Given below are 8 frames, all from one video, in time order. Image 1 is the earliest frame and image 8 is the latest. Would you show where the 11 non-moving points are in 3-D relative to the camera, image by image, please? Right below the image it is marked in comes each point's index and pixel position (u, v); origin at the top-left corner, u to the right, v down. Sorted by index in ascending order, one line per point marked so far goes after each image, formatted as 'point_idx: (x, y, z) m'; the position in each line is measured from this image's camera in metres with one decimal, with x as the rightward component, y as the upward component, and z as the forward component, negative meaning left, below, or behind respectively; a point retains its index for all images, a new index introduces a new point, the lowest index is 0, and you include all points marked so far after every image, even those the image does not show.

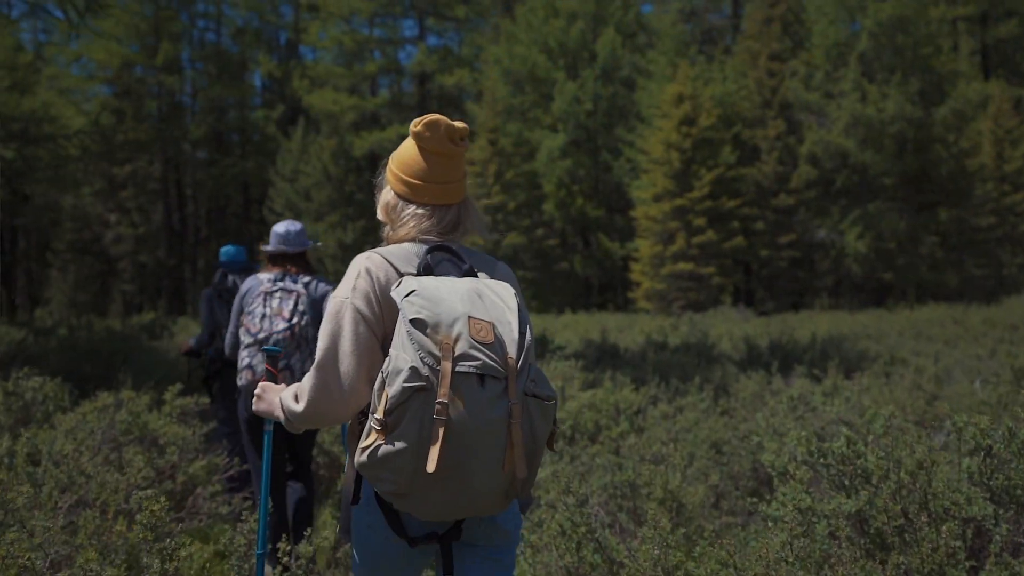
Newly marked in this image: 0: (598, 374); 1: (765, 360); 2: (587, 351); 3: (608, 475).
0: (+0.8, -0.8, +8.1) m
1: (+2.7, -0.8, +9.4) m
2: (+0.9, -0.7, +10.0) m
3: (+0.5, -1.0, +4.8) m
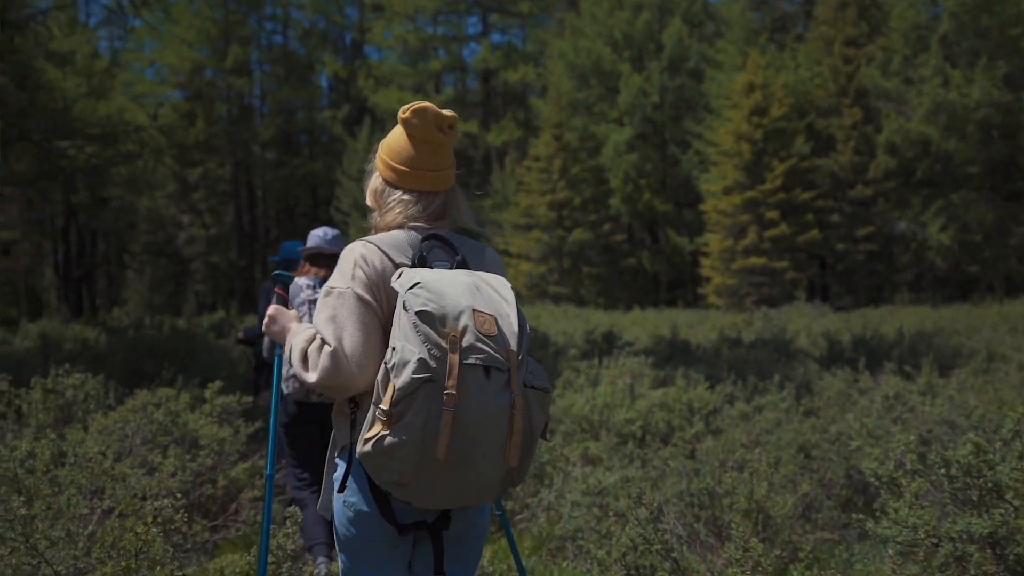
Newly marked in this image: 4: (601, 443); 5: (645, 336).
0: (+1.4, -0.7, +7.7) m
1: (+3.4, -0.7, +8.9) m
2: (+1.6, -0.6, +9.5) m
3: (+0.9, -1.0, +4.4) m
4: (+0.6, -1.0, +5.6) m
5: (+1.8, -0.6, +11.7) m
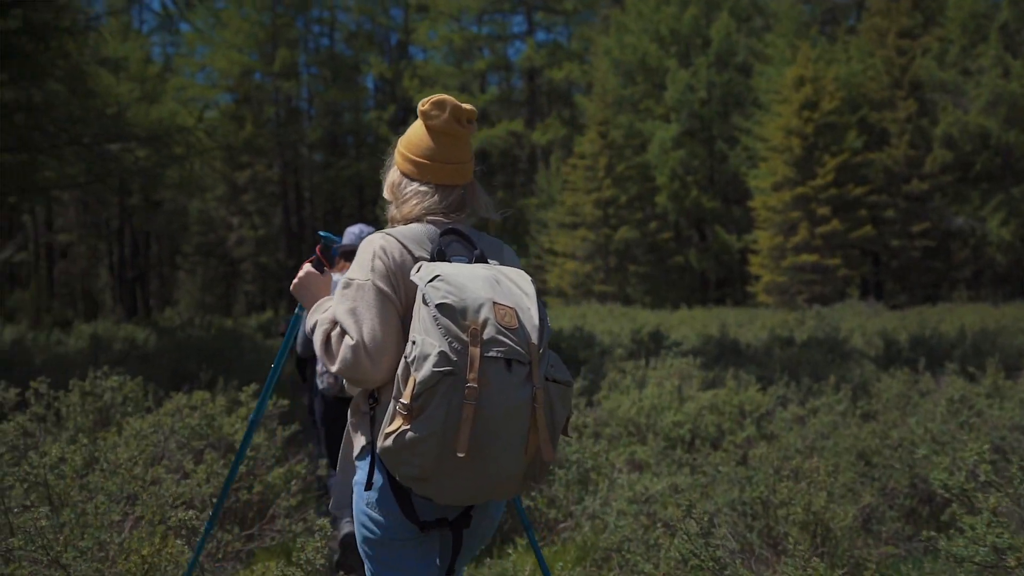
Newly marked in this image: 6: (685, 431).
0: (+1.8, -0.7, +7.5) m
1: (+3.8, -0.7, +8.6) m
2: (+2.1, -0.6, +9.3) m
3: (+1.1, -1.0, +4.2) m
4: (+0.9, -1.0, +5.4) m
5: (+2.4, -0.6, +11.5) m
6: (+1.1, -0.9, +5.6) m
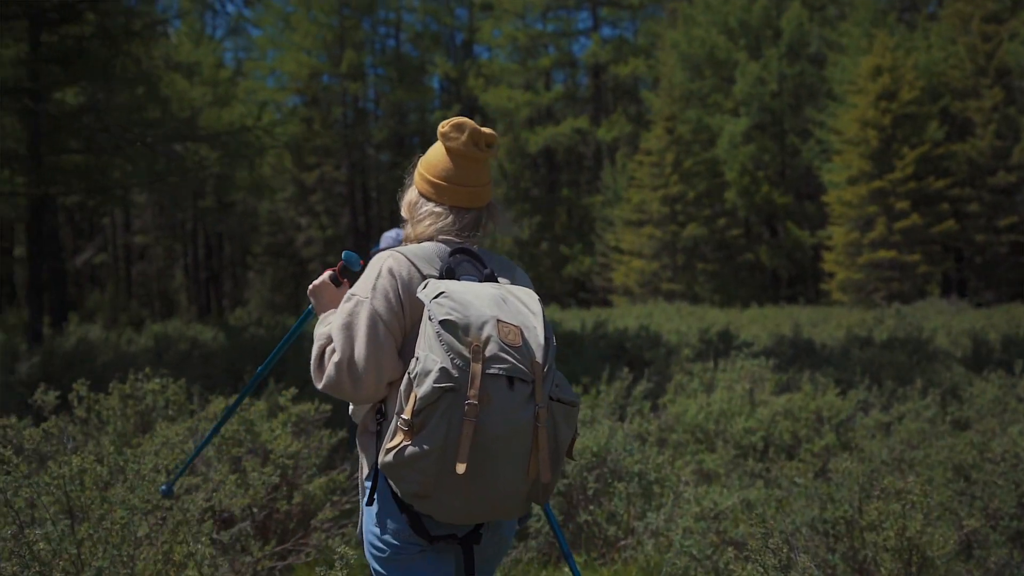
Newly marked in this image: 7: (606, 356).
0: (+2.3, -0.7, +7.0) m
1: (+4.4, -0.6, +8.0) m
2: (+2.7, -0.6, +8.9) m
3: (+1.3, -1.0, +3.9) m
4: (+1.2, -1.0, +5.1) m
5: (+3.2, -0.6, +11.0) m
6: (+1.5, -0.9, +5.2) m
7: (+1.0, -0.8, +9.5) m
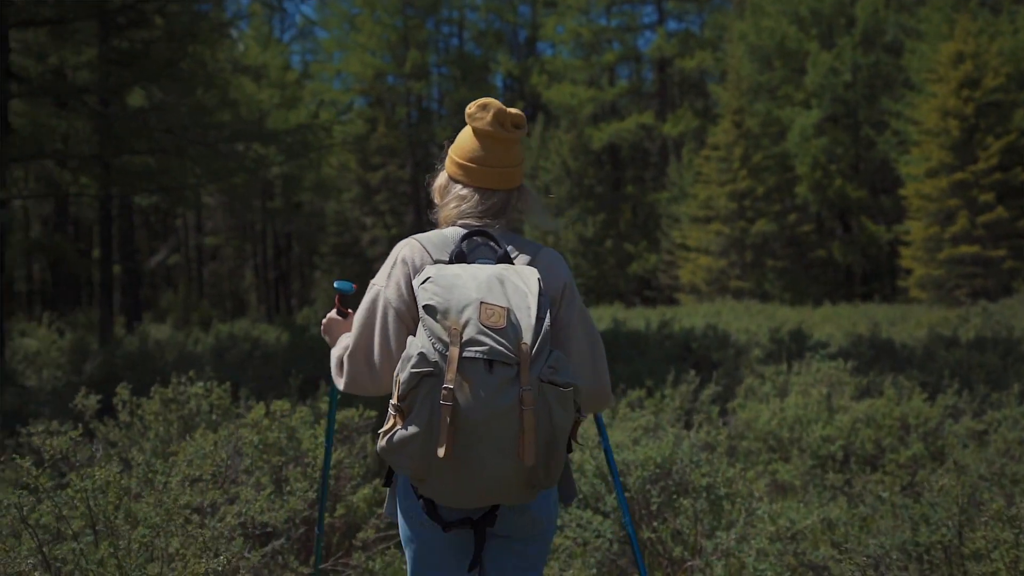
0: (+2.7, -0.7, +6.6) m
1: (+4.9, -0.6, +7.4) m
2: (+3.3, -0.6, +8.4) m
3: (+1.6, -0.9, +3.5) m
4: (+1.5, -1.0, +4.7) m
5: (+3.9, -0.6, +10.5) m
6: (+1.8, -0.9, +4.9) m
7: (+1.7, -0.7, +9.2) m
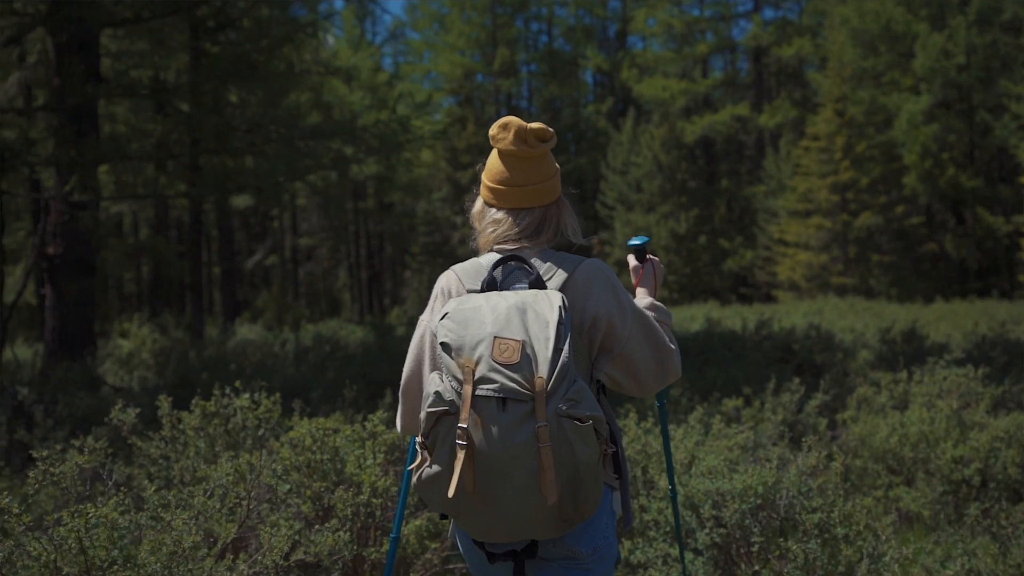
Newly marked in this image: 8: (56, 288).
0: (+3.3, -0.6, +5.9) m
1: (+5.6, -0.6, +6.4) m
2: (+4.0, -0.5, +7.6) m
3: (+1.8, -0.9, +2.9) m
4: (+1.9, -0.9, +4.1) m
5: (+4.9, -0.5, +9.6) m
6: (+2.2, -0.9, +4.2) m
7: (+2.5, -0.7, +8.5) m
8: (-4.9, 0.0, +9.5) m
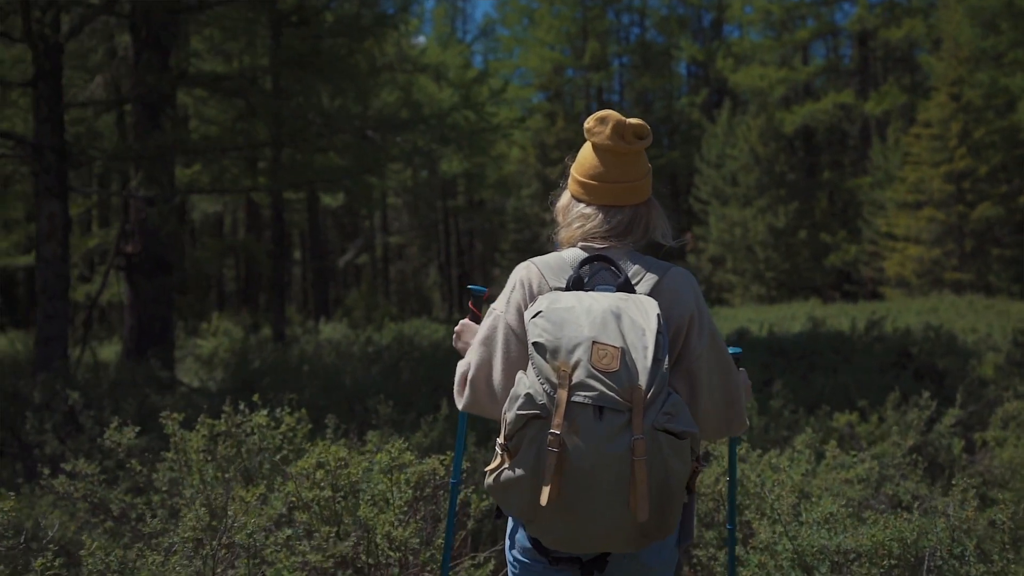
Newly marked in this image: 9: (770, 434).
0: (+3.7, -0.6, +4.9) m
1: (+6.1, -0.5, +5.2) m
2: (+4.7, -0.5, +6.5) m
3: (+2.0, -0.9, +2.1) m
4: (+2.2, -0.9, +3.3) m
5: (+5.7, -0.5, +8.5) m
6: (+2.5, -0.8, +3.4) m
7: (+3.3, -0.7, +7.6) m
8: (-4.0, 0.0, +9.4) m
9: (+1.6, -0.9, +5.5) m
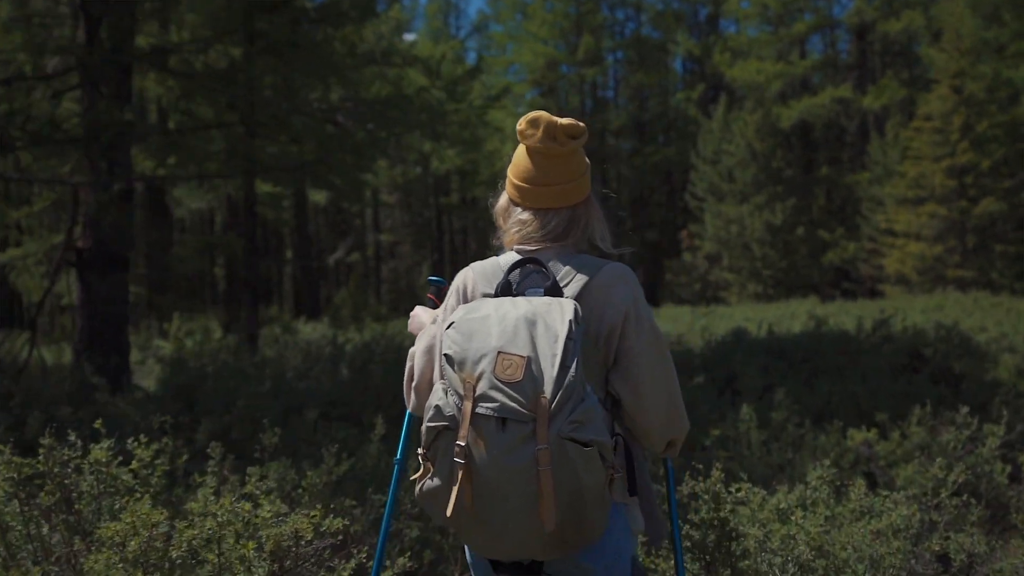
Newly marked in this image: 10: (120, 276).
0: (+3.5, -0.6, +4.2) m
1: (+5.9, -0.5, +4.5) m
2: (+4.5, -0.5, +5.8) m
3: (+1.8, -0.9, +1.4) m
4: (+2.0, -0.9, +2.6) m
5: (+5.5, -0.4, +7.8) m
6: (+2.3, -0.8, +2.7) m
7: (+3.0, -0.7, +6.9) m
8: (-4.2, 0.0, +8.6) m
9: (+1.4, -0.9, +4.8) m
10: (-4.0, +0.1, +8.7) m
